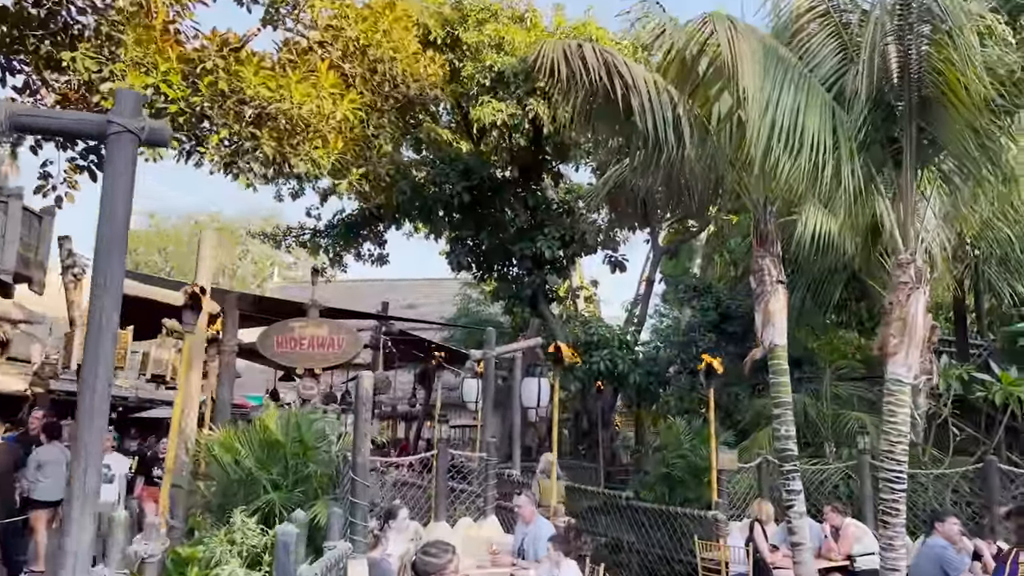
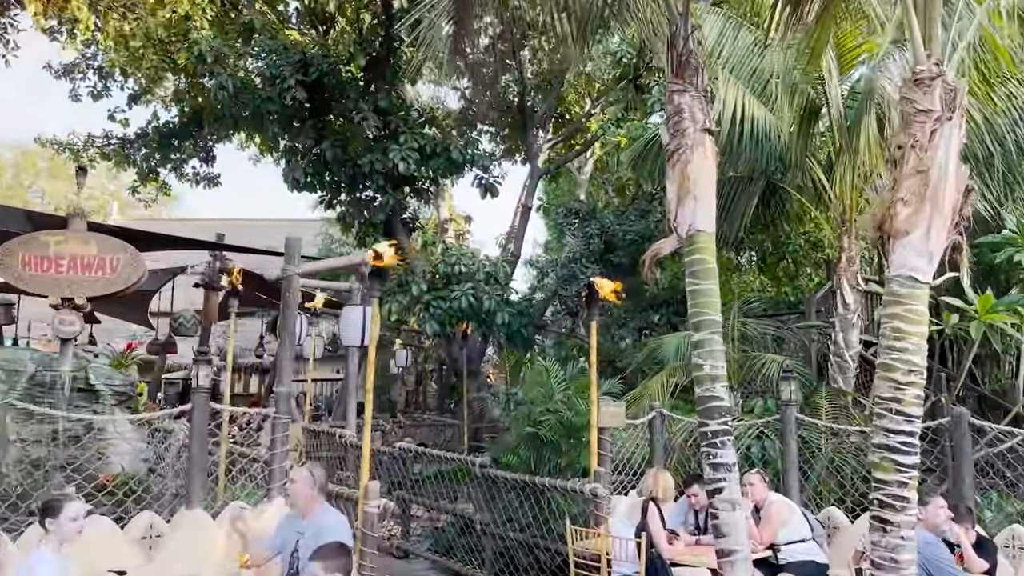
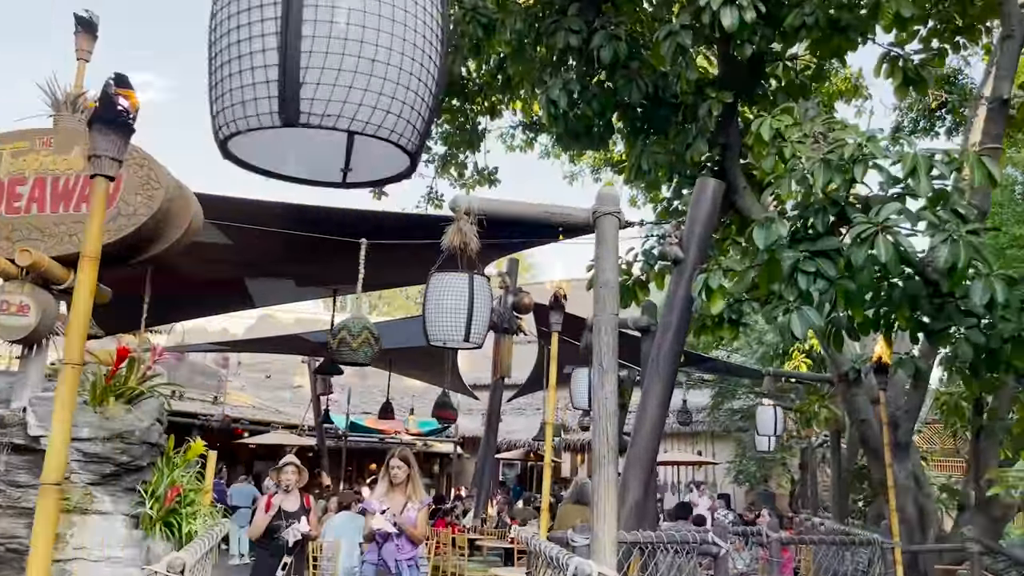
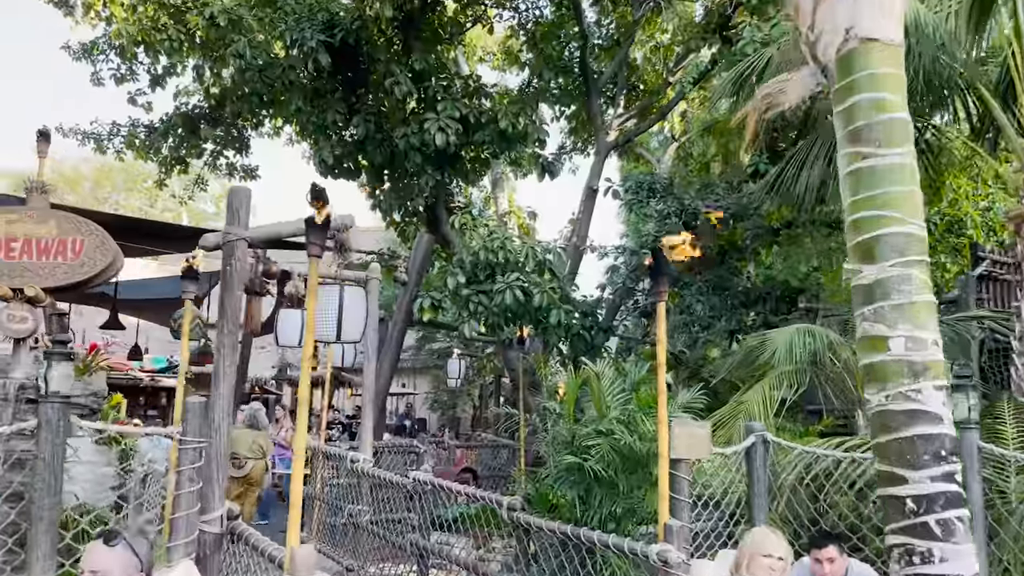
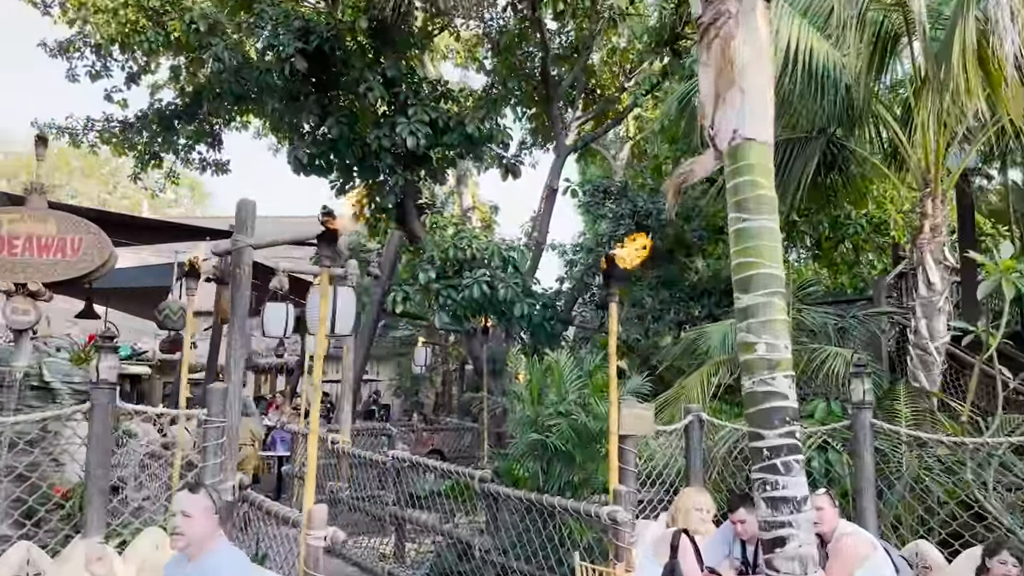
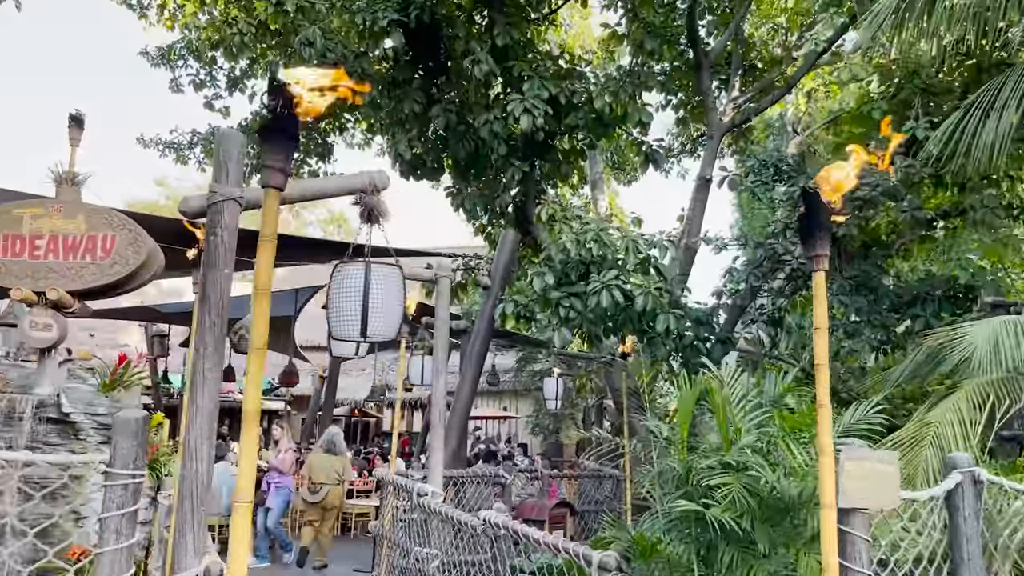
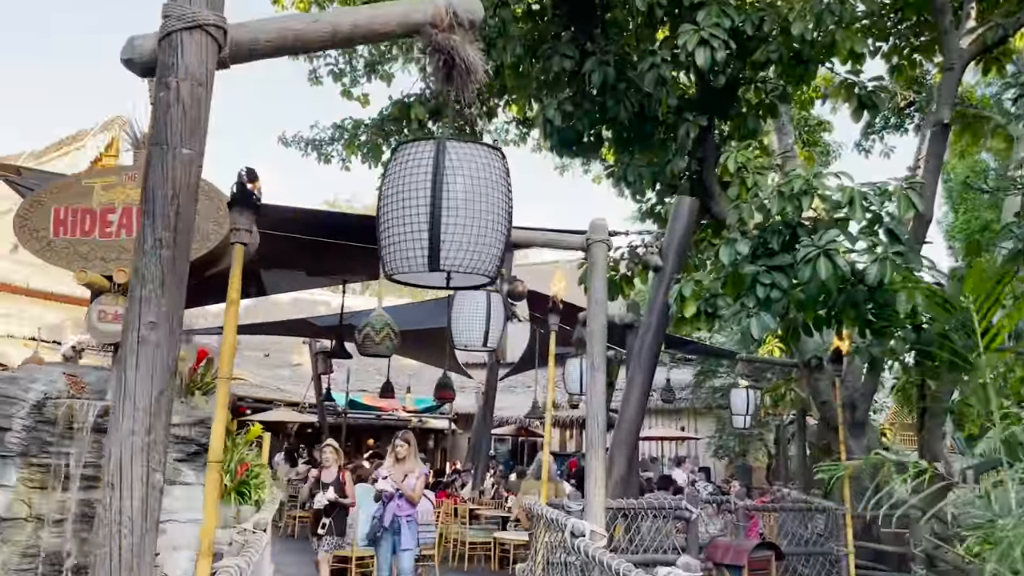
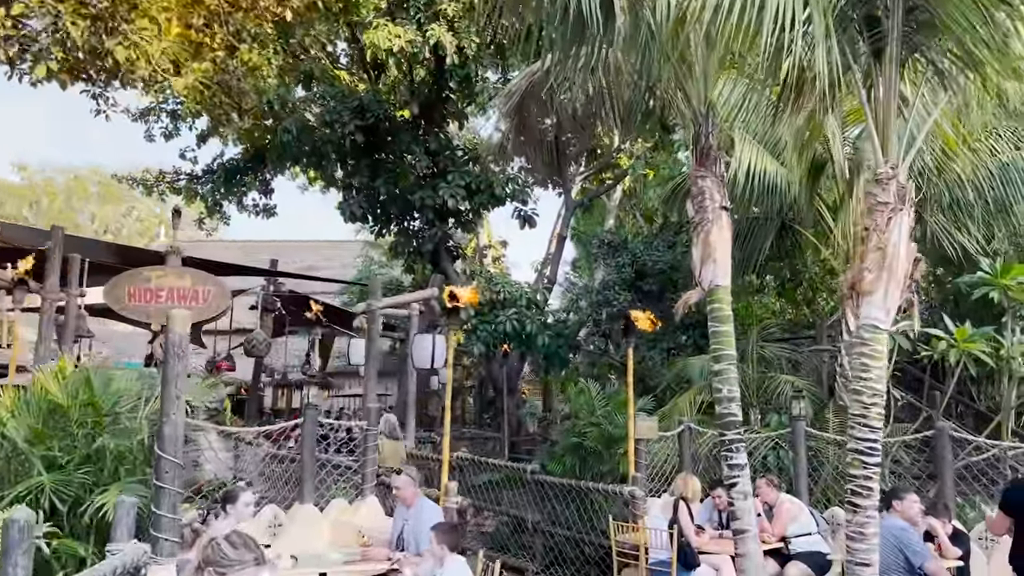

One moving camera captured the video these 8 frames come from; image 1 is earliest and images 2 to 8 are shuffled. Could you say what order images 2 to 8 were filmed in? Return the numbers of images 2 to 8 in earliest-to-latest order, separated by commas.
8, 2, 5, 4, 6, 7, 3
